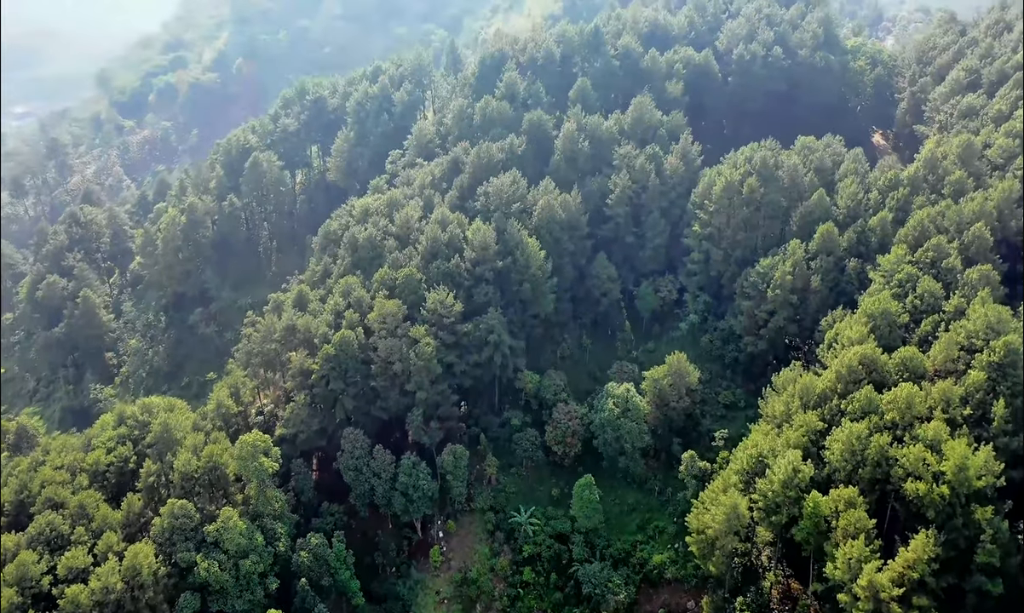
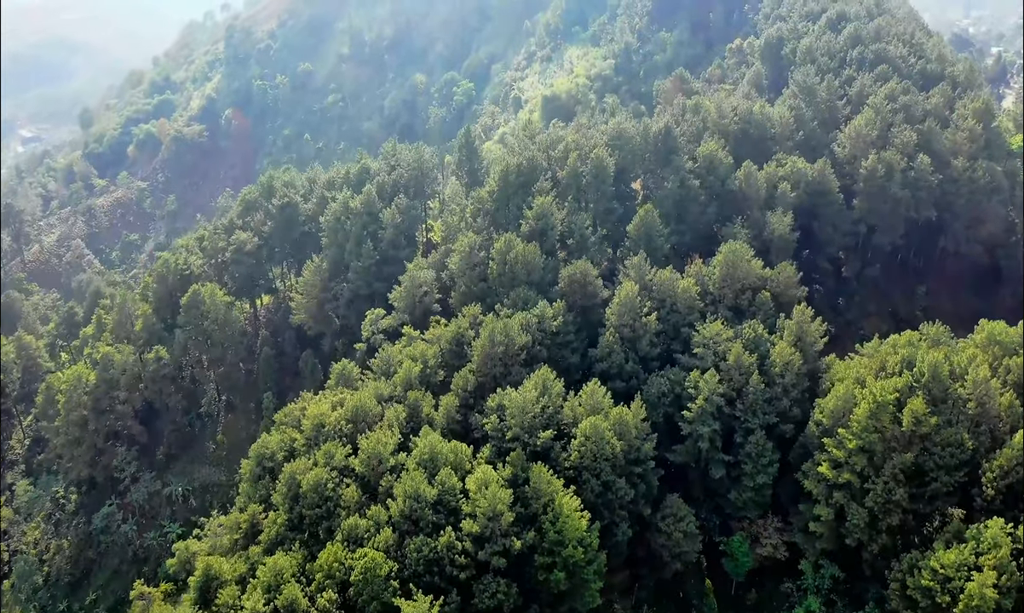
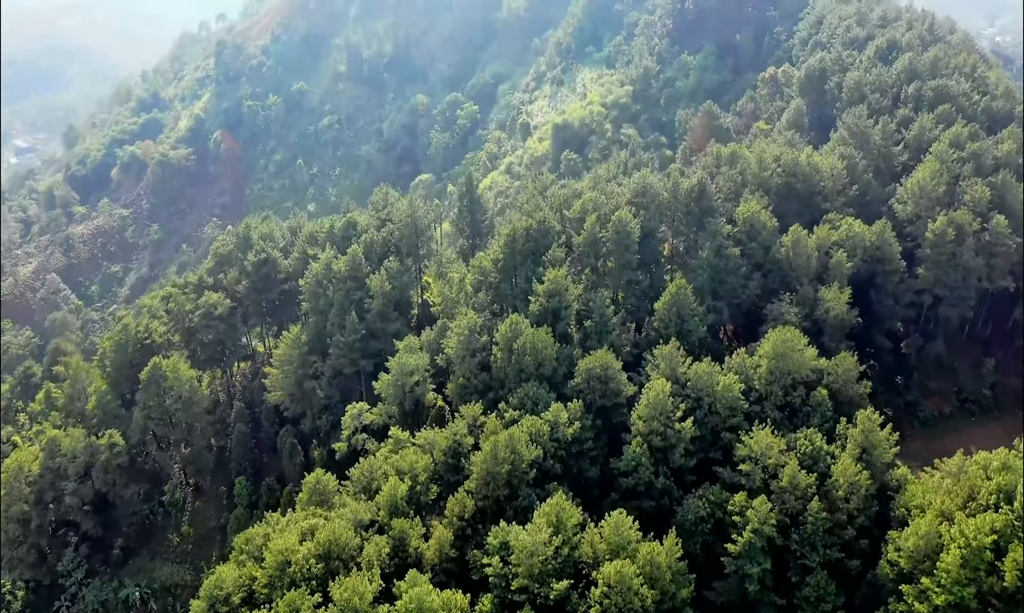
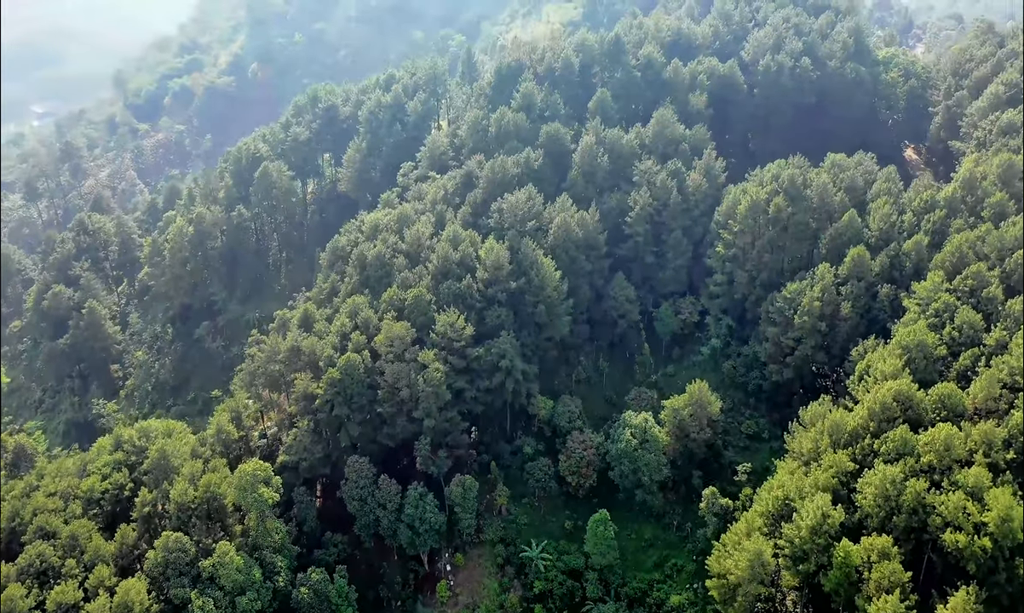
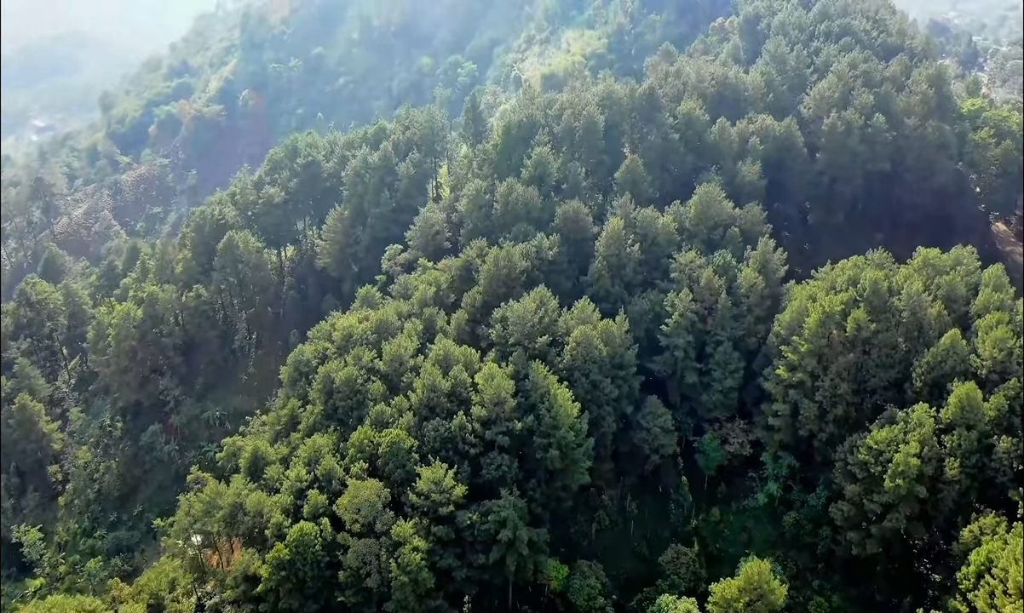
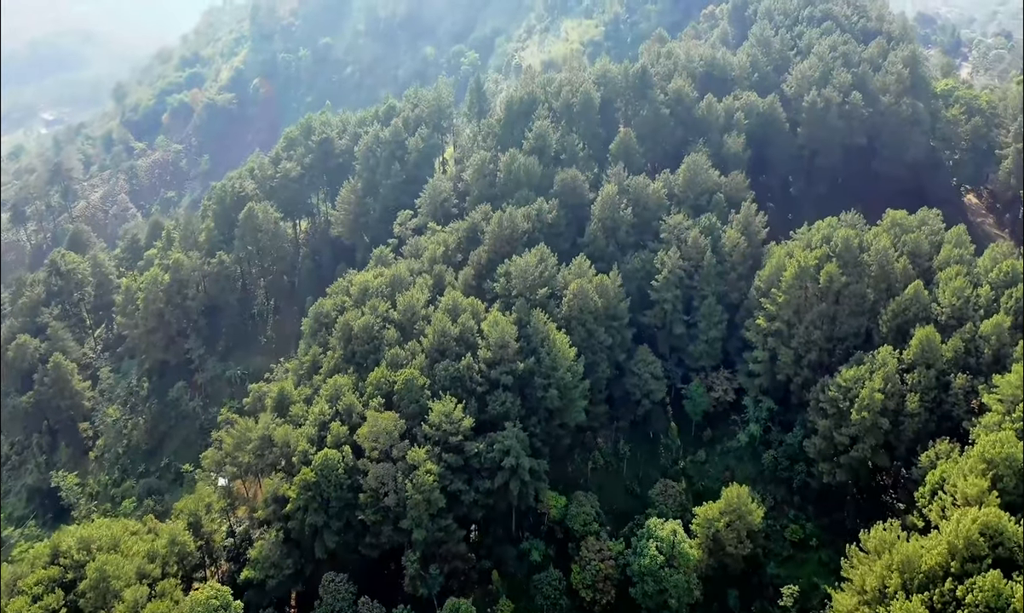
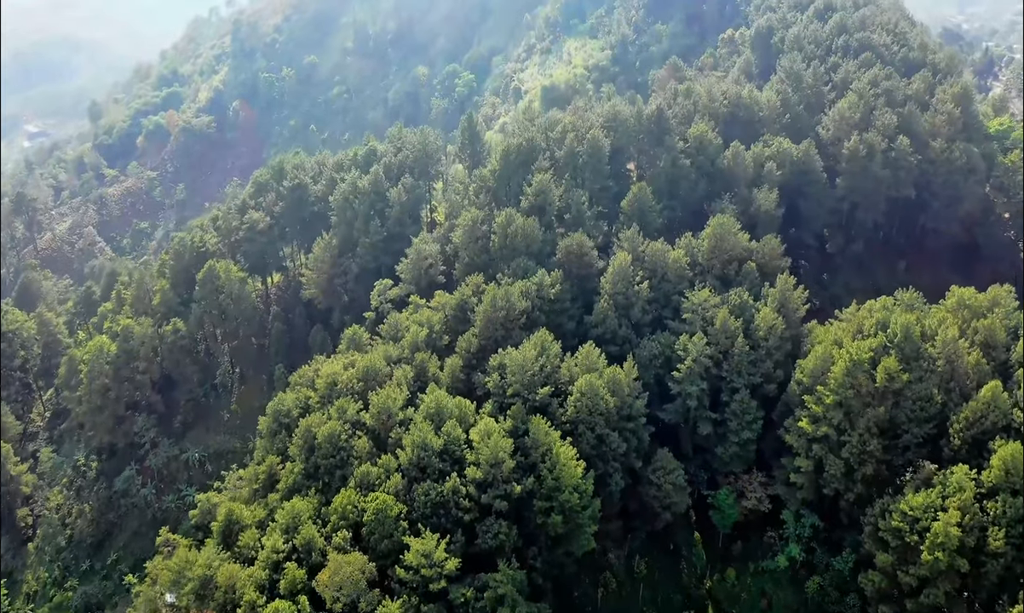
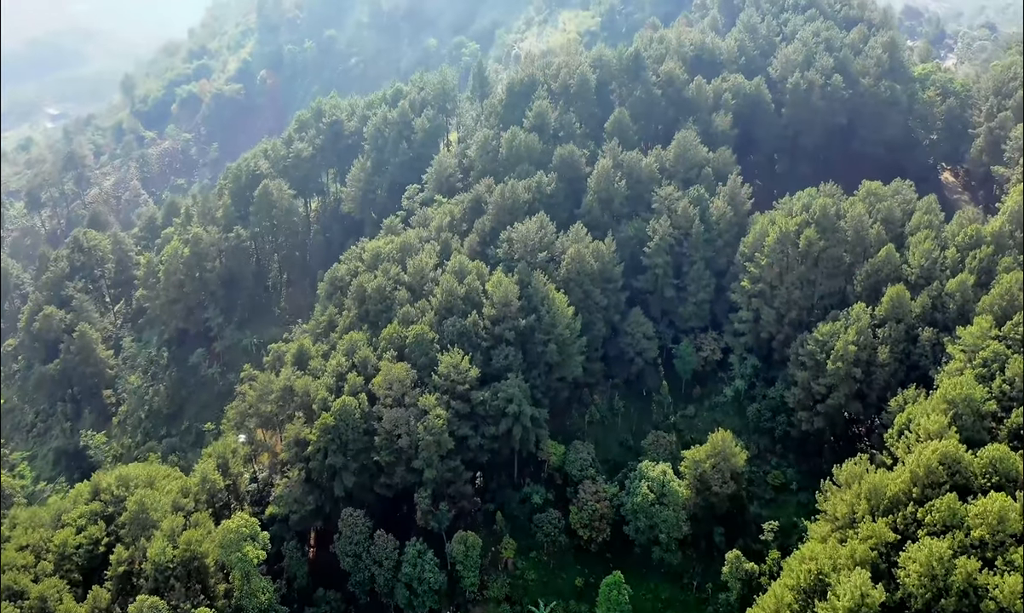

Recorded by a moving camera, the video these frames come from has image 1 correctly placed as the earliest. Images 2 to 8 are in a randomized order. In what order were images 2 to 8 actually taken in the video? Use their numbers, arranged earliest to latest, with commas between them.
4, 8, 6, 5, 7, 2, 3
